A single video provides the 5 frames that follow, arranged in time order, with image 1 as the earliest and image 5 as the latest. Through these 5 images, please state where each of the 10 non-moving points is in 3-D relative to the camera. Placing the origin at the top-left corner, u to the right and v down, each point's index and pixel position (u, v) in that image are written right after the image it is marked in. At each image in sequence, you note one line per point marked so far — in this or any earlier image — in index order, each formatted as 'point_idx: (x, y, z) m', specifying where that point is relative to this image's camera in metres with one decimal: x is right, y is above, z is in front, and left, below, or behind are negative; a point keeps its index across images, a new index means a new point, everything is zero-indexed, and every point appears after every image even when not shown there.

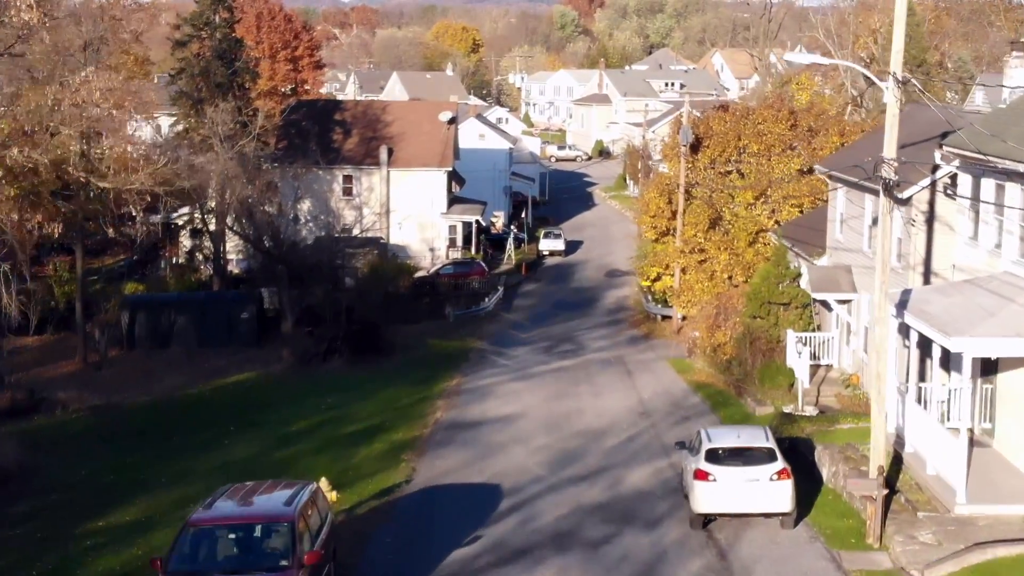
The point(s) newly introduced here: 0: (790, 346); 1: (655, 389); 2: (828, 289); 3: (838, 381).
0: (+4.2, -0.9, +18.1) m
1: (+2.3, -1.6, +19.7) m
2: (+4.5, 0.0, +17.6) m
3: (+4.8, -1.4, +17.8) m
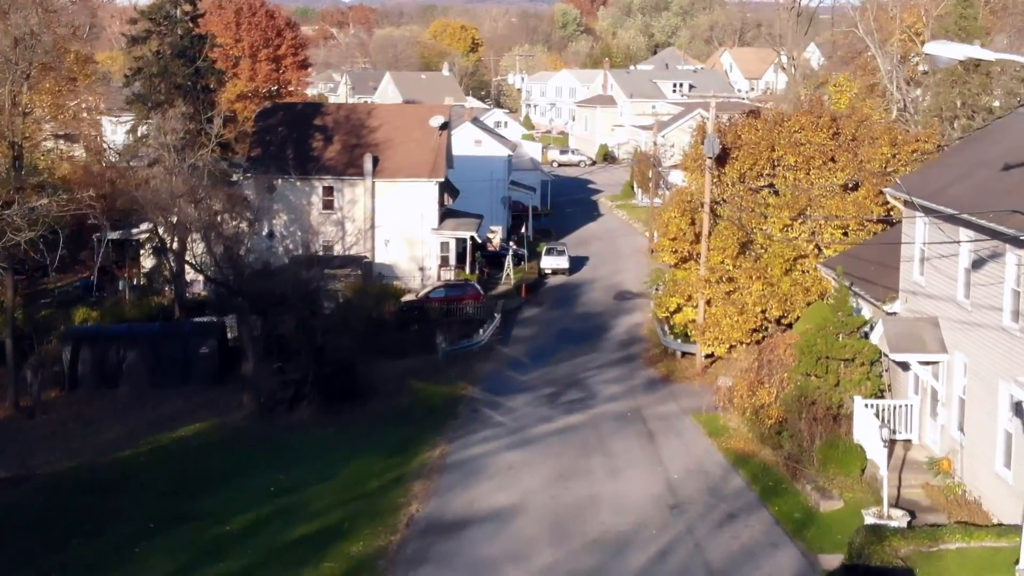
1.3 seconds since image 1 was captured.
0: (+4.1, -1.5, +14.4) m
1: (+2.3, -2.3, +15.9) m
2: (+4.5, -0.7, +13.8) m
3: (+4.7, -2.0, +14.1) m
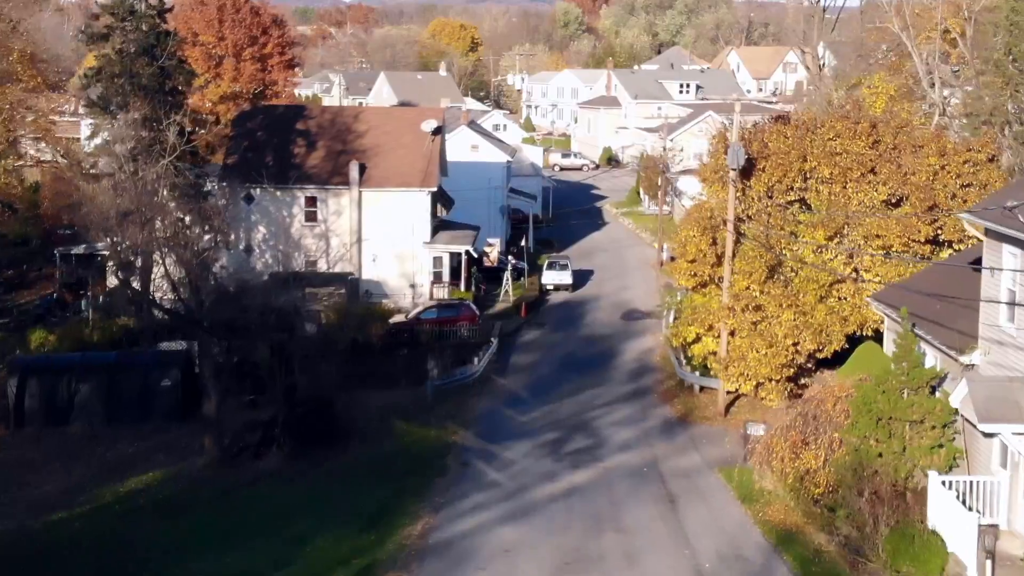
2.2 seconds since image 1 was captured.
0: (+4.1, -2.0, +11.6) m
1: (+2.2, -2.8, +13.2) m
2: (+4.4, -1.2, +11.1) m
3: (+4.7, -2.5, +11.3) m
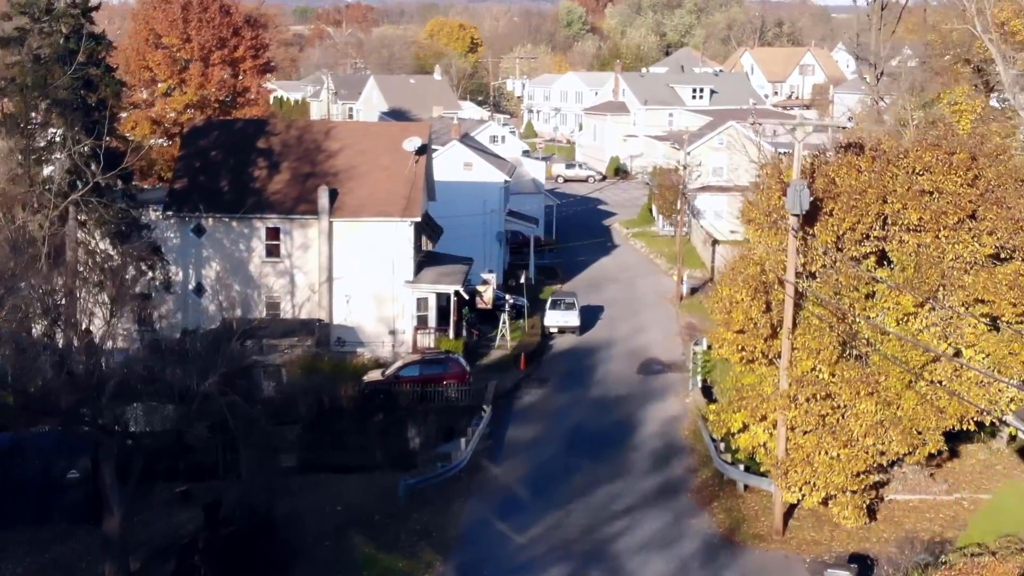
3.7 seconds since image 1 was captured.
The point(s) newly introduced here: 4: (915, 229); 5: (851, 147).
0: (+4.0, -3.1, +6.9) m
1: (+2.1, -3.8, +8.5) m
2: (+4.3, -2.2, +6.3) m
3: (+4.6, -3.5, +6.6) m
4: (+5.2, +0.8, +16.0) m
5: (+4.7, +2.0, +17.0) m
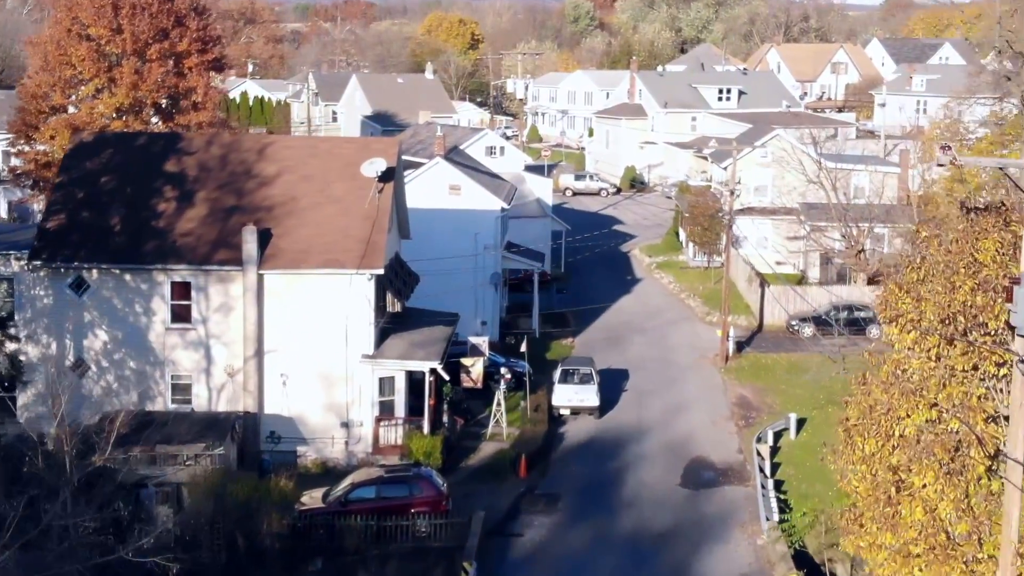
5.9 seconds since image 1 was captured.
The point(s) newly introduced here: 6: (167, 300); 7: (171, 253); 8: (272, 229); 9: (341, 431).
0: (+3.9, -4.3, -0.4) m
1: (+2.0, -5.1, +1.2) m
2: (+4.2, -3.5, -0.9) m
3: (+4.5, -4.8, -0.7) m
4: (+5.2, -0.5, +8.7) m
5: (+4.6, +0.7, +9.7) m
6: (-5.5, -0.2, +19.3) m
7: (-5.3, +0.6, +19.3) m
8: (-3.8, +1.0, +19.8) m
9: (-2.7, -2.3, +19.7) m
